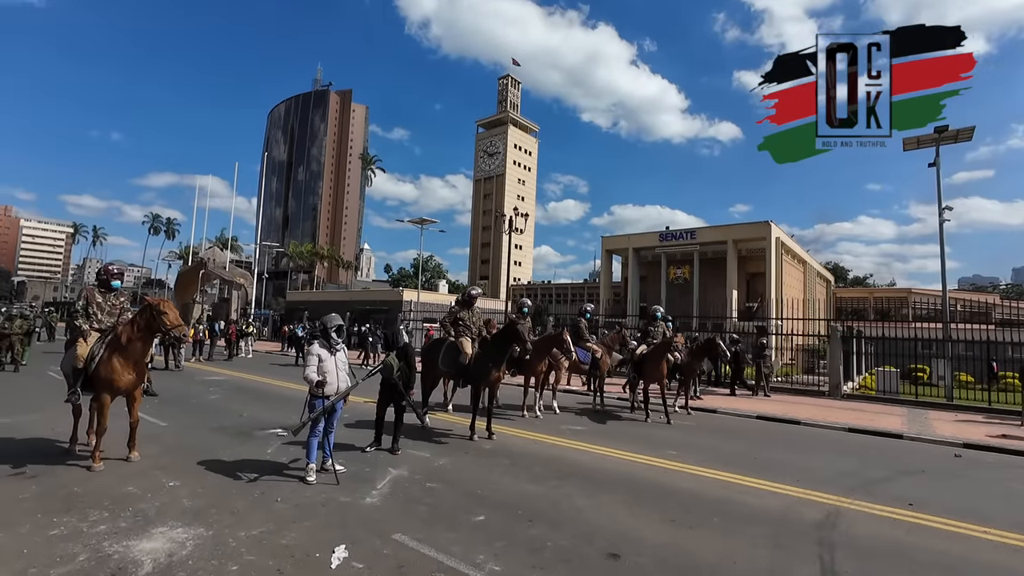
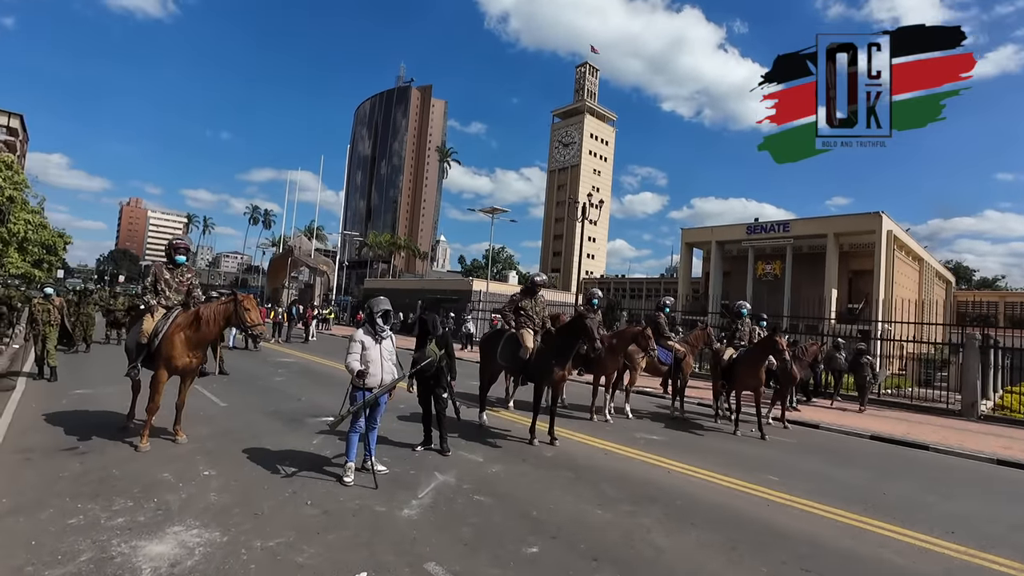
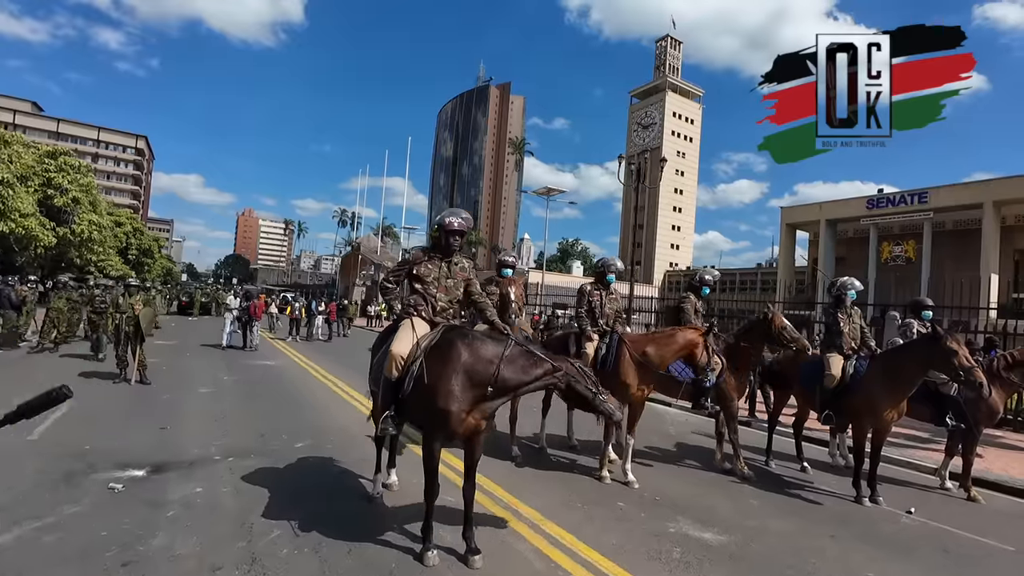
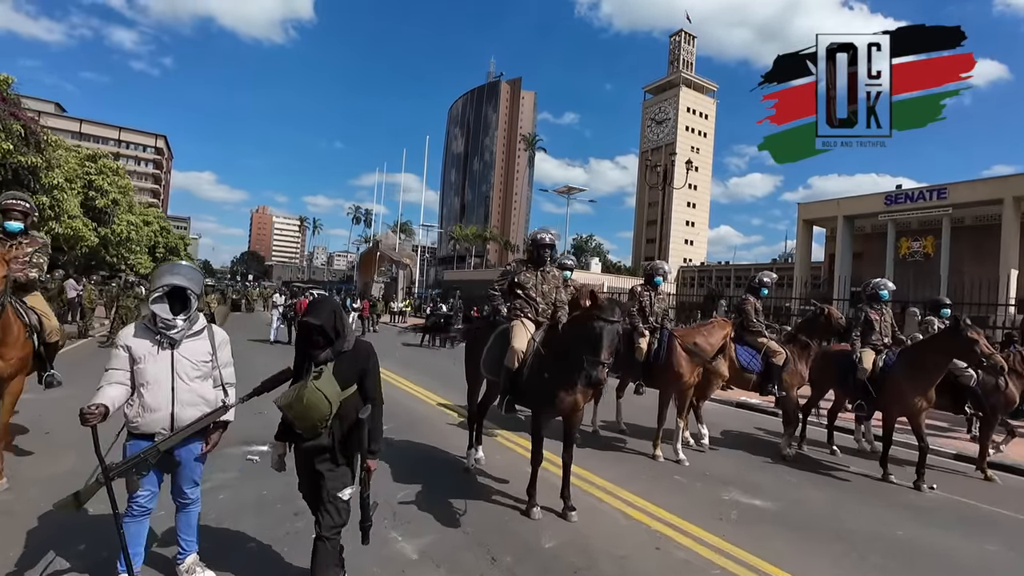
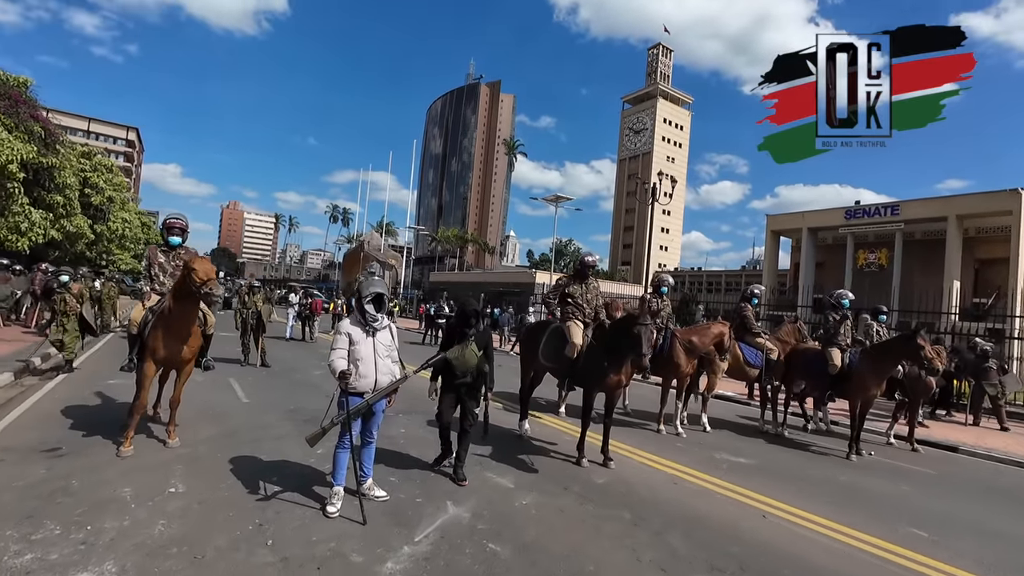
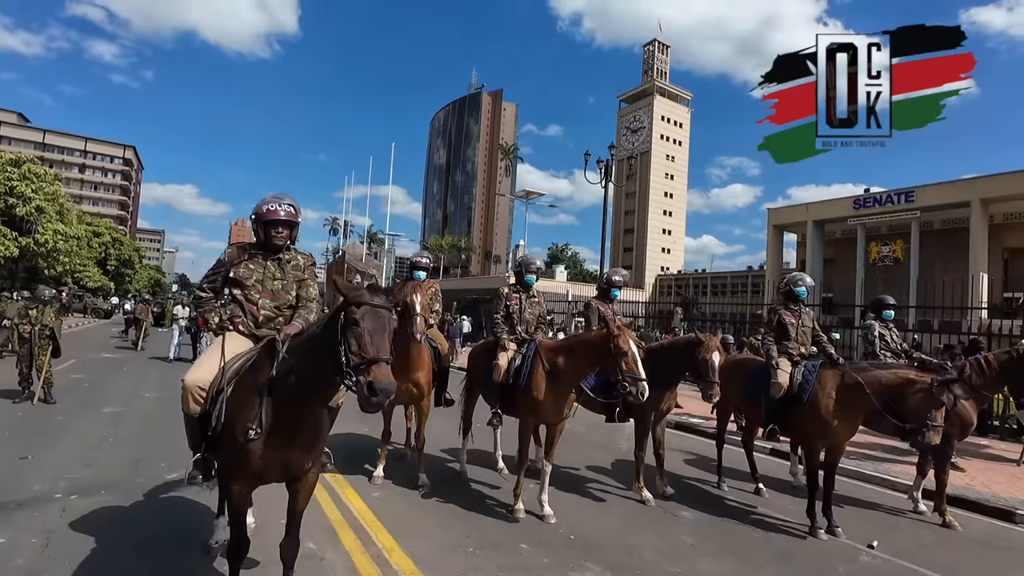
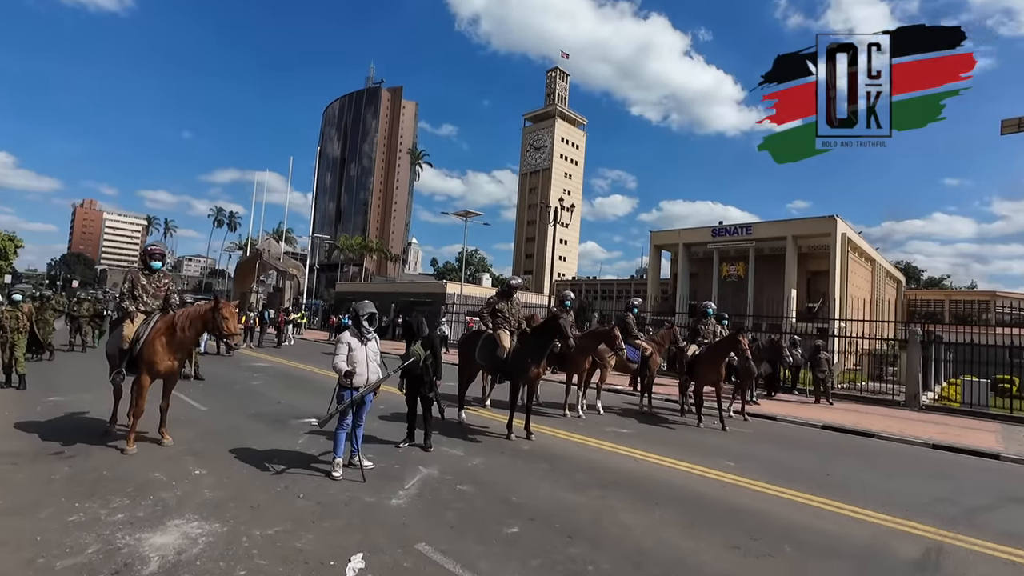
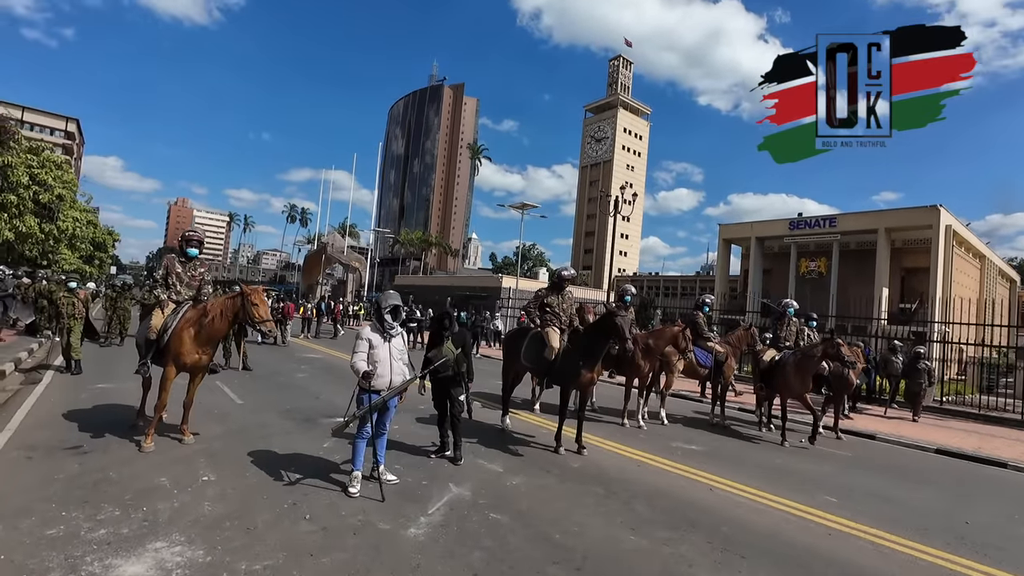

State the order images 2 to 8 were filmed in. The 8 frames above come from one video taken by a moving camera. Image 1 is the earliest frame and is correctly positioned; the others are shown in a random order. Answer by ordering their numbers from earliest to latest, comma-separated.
7, 2, 8, 5, 4, 3, 6
